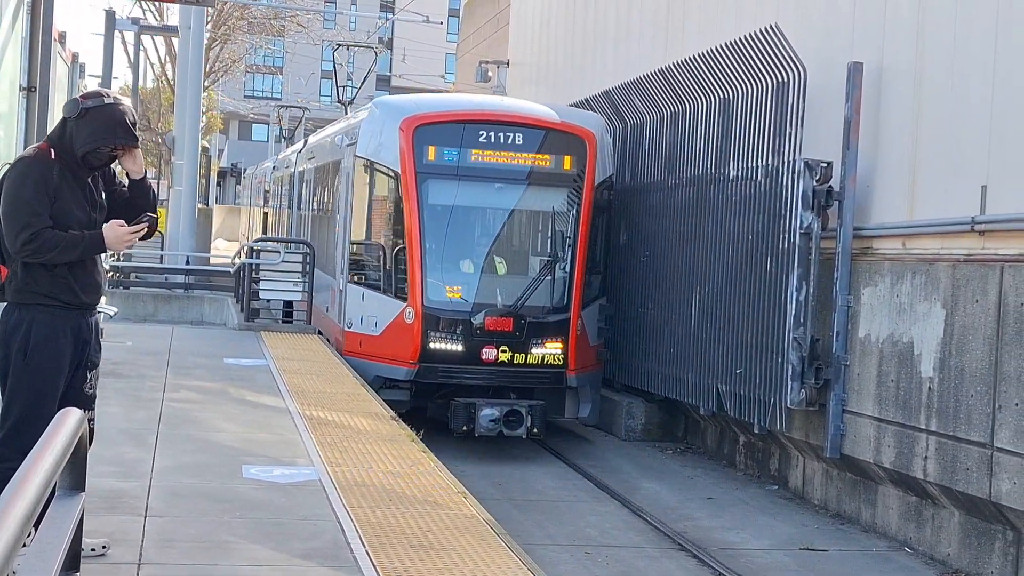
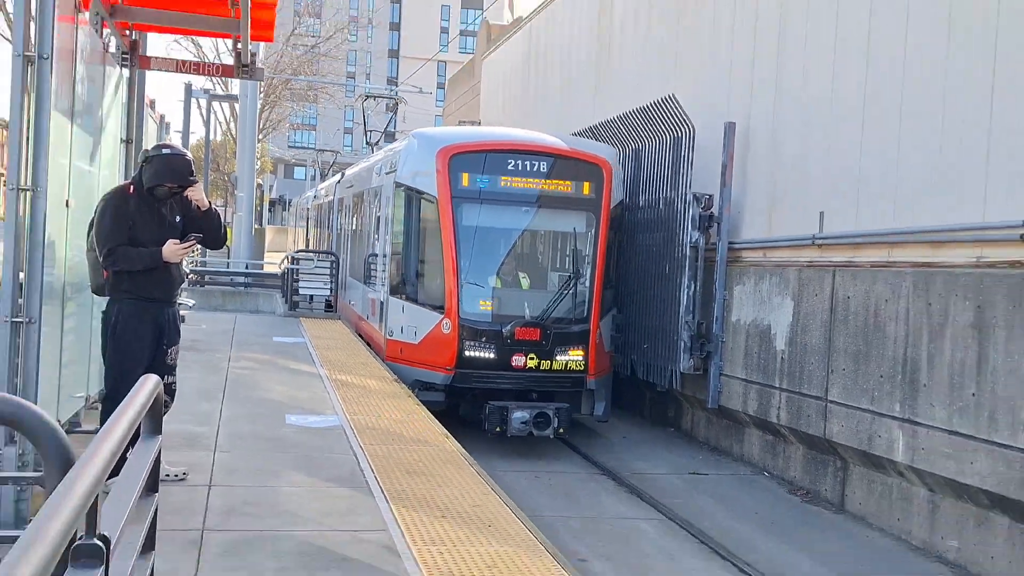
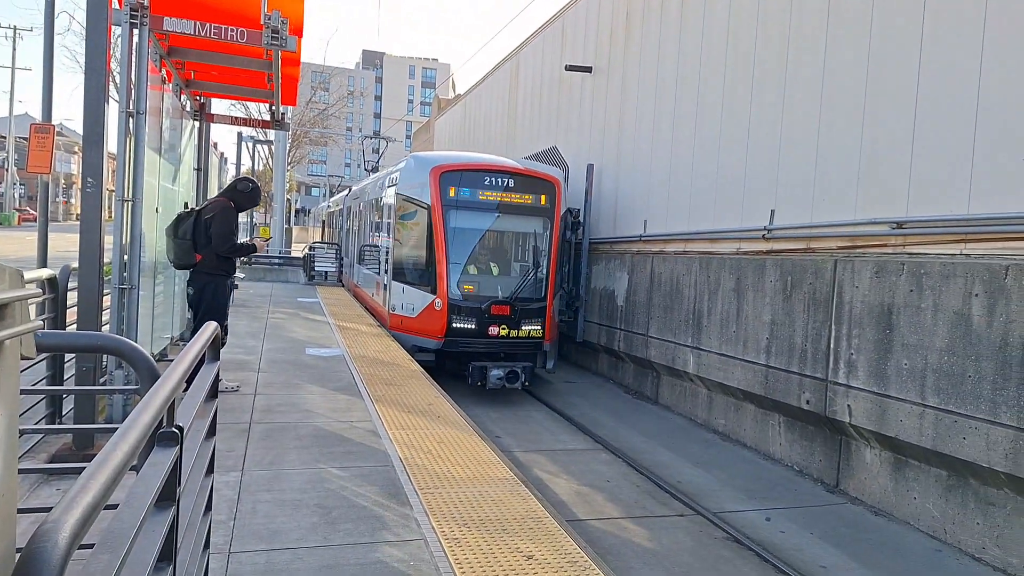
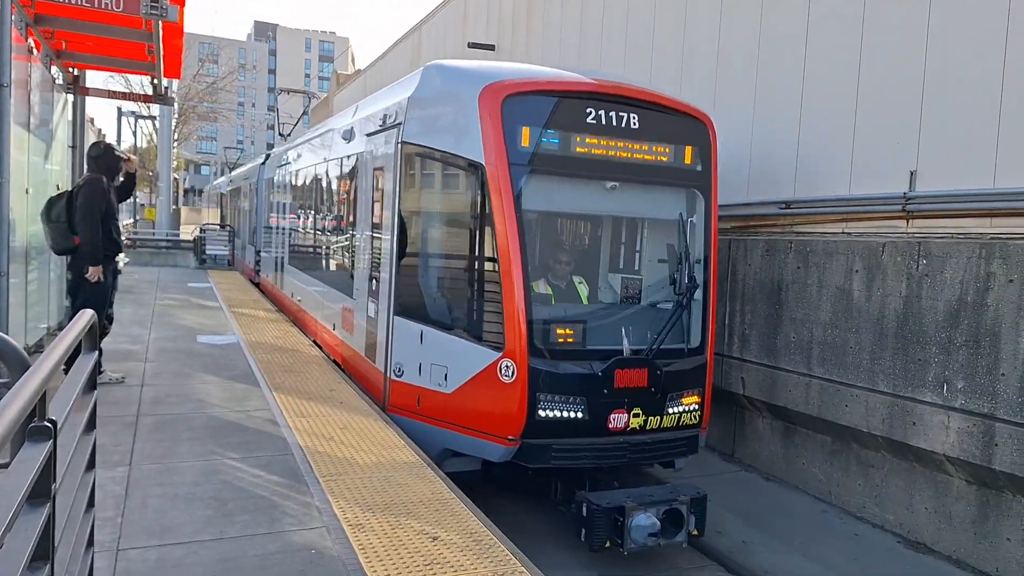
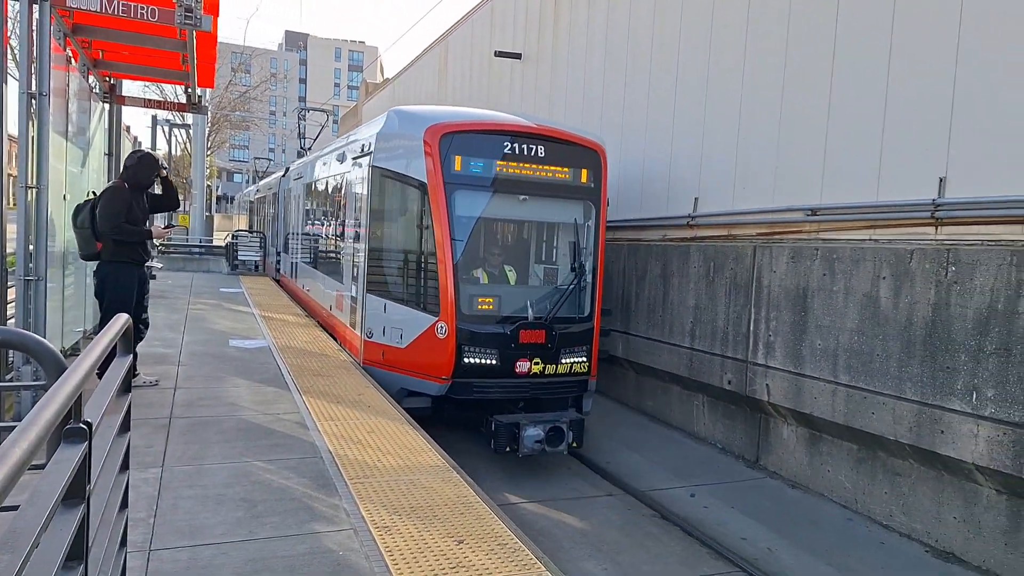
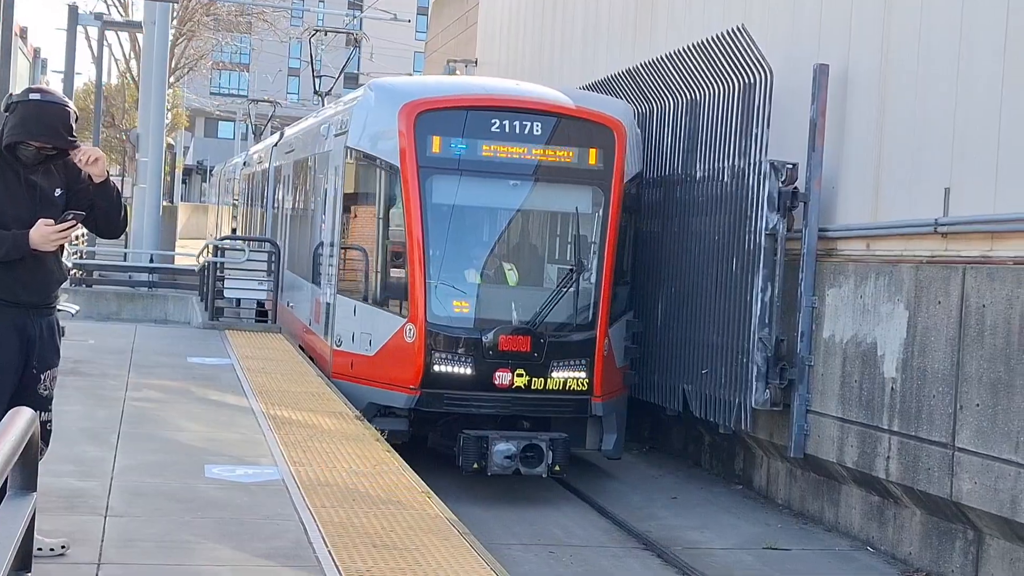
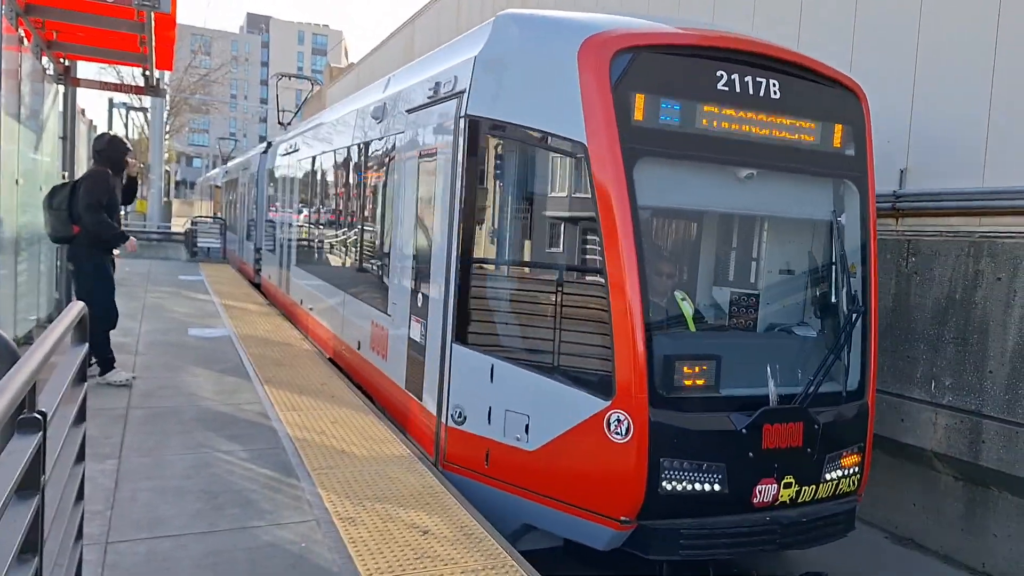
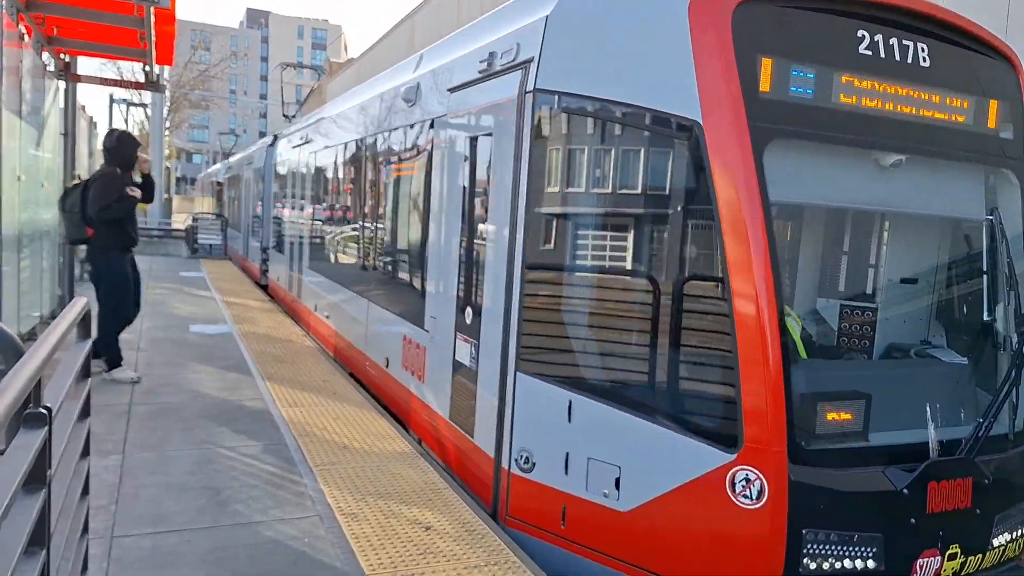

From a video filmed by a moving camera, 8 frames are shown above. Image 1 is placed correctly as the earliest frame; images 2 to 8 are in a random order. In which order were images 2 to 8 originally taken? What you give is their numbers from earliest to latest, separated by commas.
6, 2, 3, 5, 4, 7, 8
